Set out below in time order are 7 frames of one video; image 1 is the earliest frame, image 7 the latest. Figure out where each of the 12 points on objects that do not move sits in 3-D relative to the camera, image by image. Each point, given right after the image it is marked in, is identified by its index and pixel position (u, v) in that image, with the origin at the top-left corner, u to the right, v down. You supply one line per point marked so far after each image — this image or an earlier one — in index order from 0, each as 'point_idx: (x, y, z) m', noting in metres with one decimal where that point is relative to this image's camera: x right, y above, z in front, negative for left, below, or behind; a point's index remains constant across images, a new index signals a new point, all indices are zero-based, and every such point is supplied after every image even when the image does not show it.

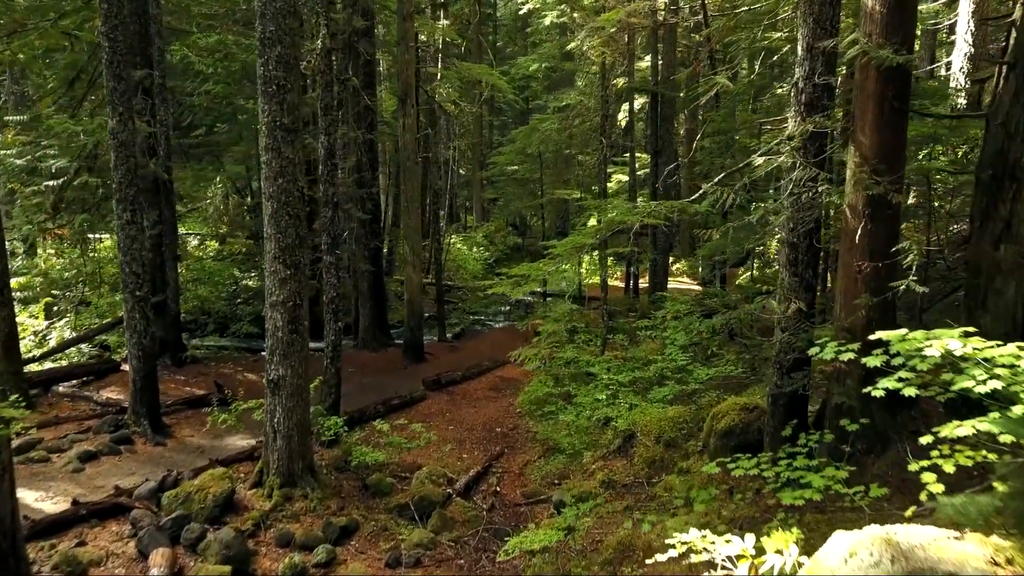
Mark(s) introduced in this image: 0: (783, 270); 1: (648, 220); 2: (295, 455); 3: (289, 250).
0: (+2.9, +0.2, +6.3) m
1: (+1.8, +0.9, +7.6) m
2: (-3.0, -2.3, +7.9) m
3: (-2.9, +0.5, +7.5) m
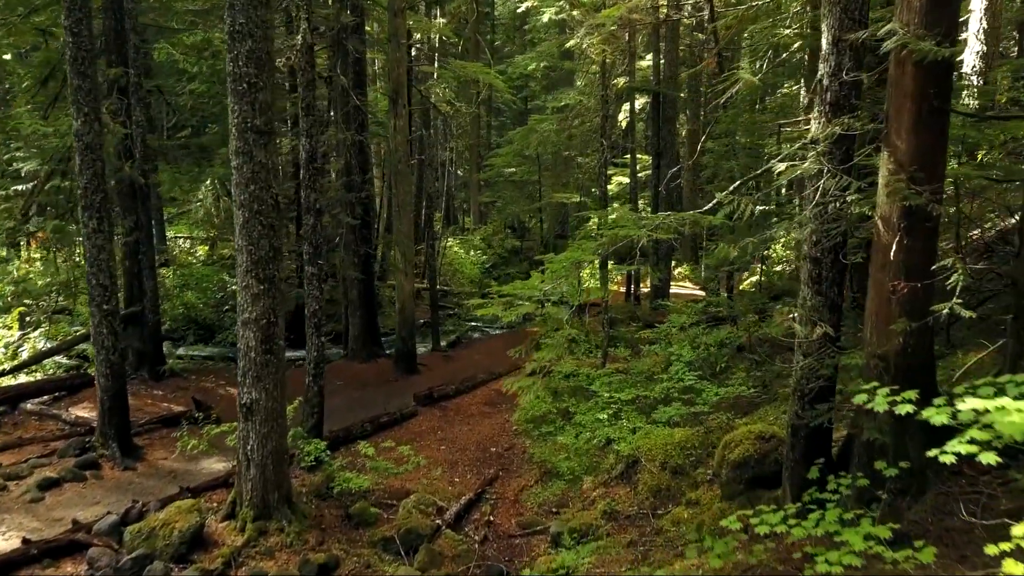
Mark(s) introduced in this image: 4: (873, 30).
0: (+2.8, 0.0, +5.6) m
1: (+1.7, +0.7, +6.9) m
2: (-3.0, -2.5, +7.3) m
3: (-3.0, +0.3, +6.8) m
4: (+3.2, +2.3, +5.1) m
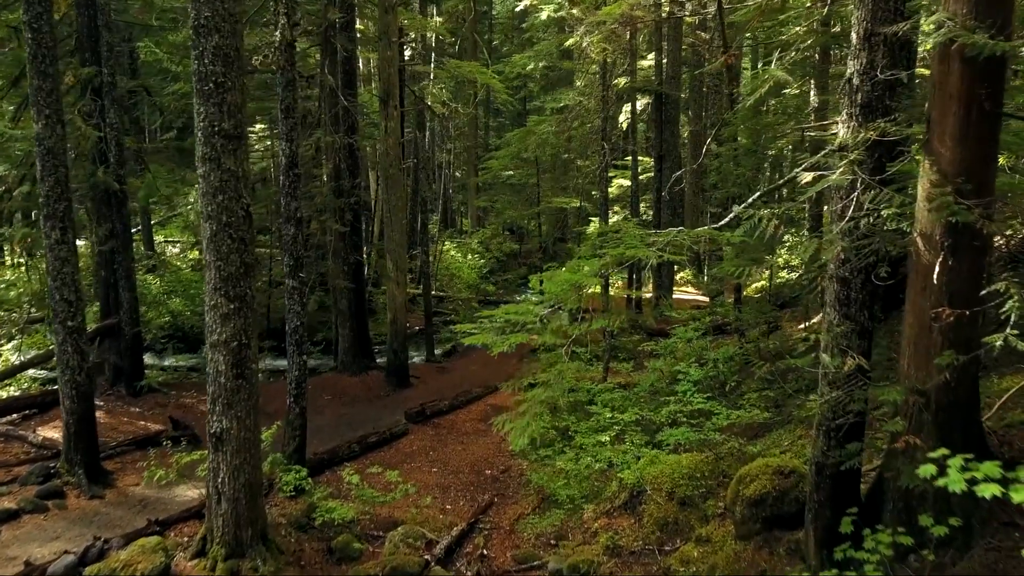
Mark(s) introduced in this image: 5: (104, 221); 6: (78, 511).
0: (+2.8, -0.2, +5.1) m
1: (+1.6, +0.5, +6.3) m
2: (-3.1, -2.7, +6.7) m
3: (-3.0, +0.1, +6.3) m
4: (+3.1, +2.1, +4.5) m
5: (-7.7, +1.3, +11.0) m
6: (-5.8, -3.0, +7.8) m
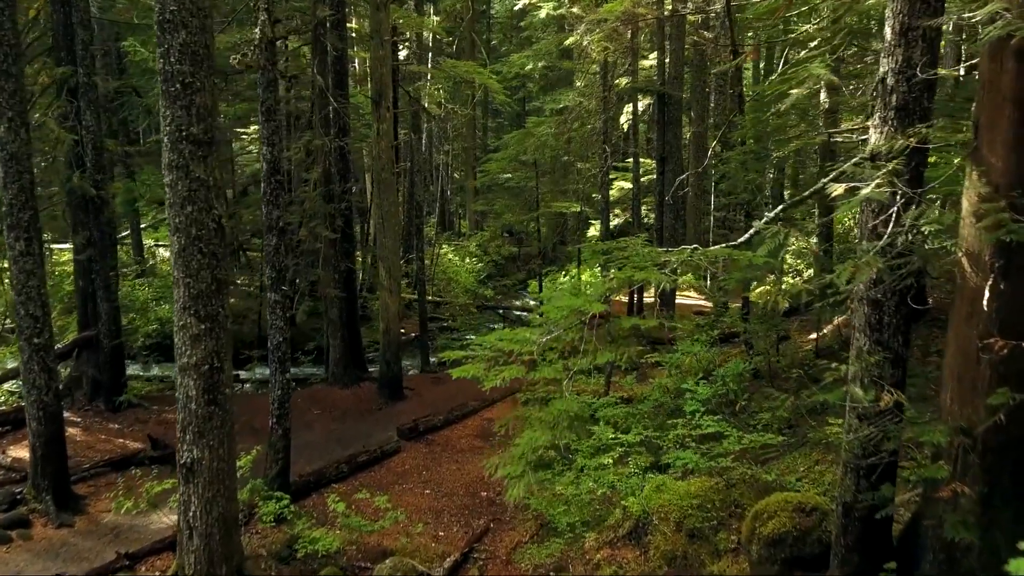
0: (+2.7, -0.4, +4.5) m
1: (+1.6, +0.3, +5.8) m
2: (-3.2, -2.9, +6.2) m
3: (-3.1, -0.1, +5.7) m
4: (+3.1, +1.9, +4.0) m
5: (-7.8, +1.1, +10.5) m
6: (-5.8, -3.2, +7.2) m
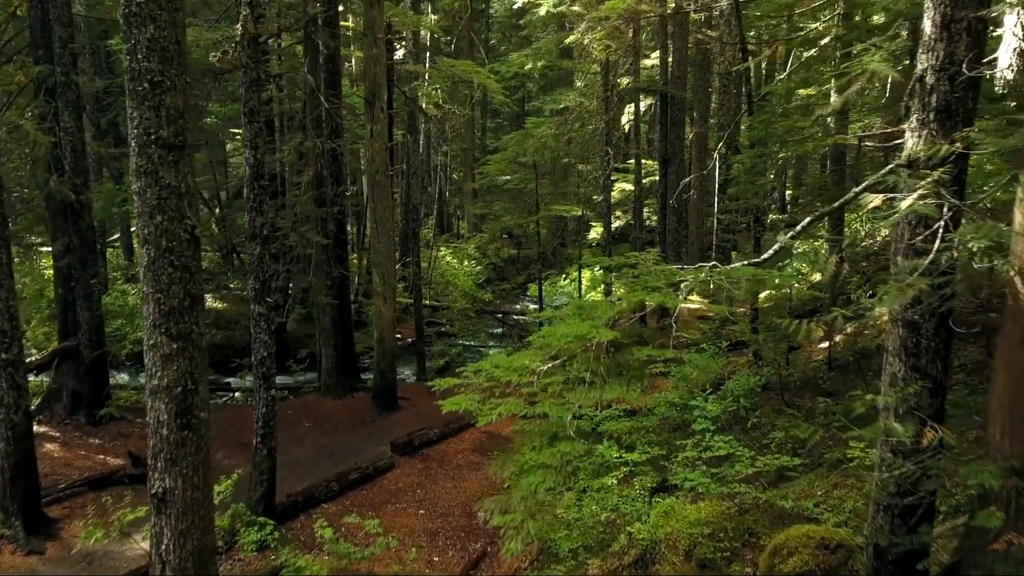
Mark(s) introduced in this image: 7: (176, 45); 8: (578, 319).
0: (+2.7, -0.6, +4.1) m
1: (+1.6, +0.2, +5.4) m
2: (-3.2, -3.0, +5.7) m
3: (-3.1, -0.2, +5.3) m
4: (+3.0, +1.7, +3.6) m
5: (-7.8, +0.9, +10.0) m
6: (-5.9, -3.3, +6.8) m
7: (-3.0, +2.1, +5.1) m
8: (+0.7, -0.3, +6.0) m
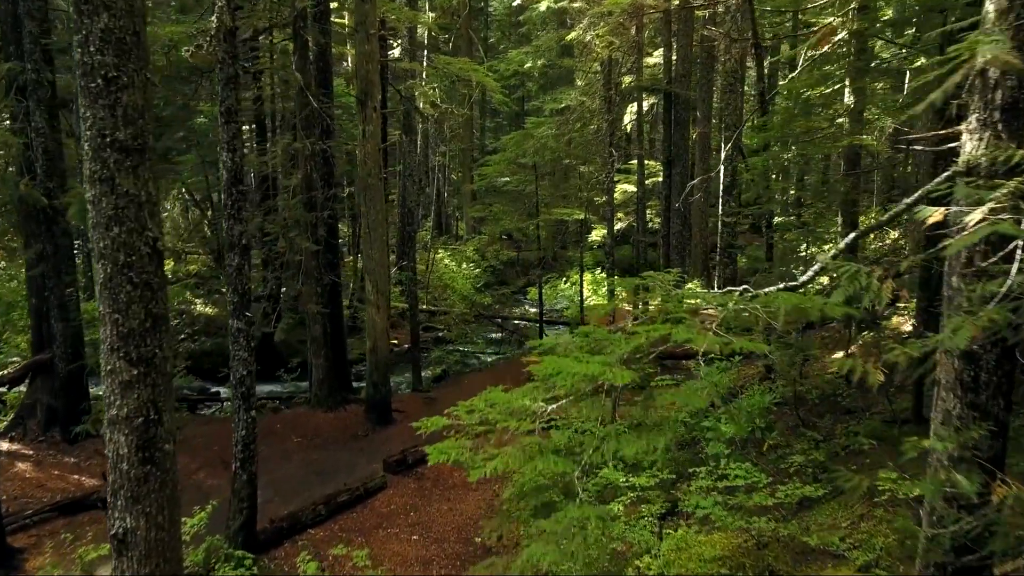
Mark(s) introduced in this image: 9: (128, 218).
0: (+2.7, -0.7, +3.6) m
1: (+1.6, 0.0, +4.9) m
2: (-3.2, -3.2, +5.2) m
3: (-3.1, -0.4, +4.8) m
4: (+3.0, +1.6, +3.0) m
5: (-7.8, +0.8, +9.5) m
6: (-5.9, -3.5, +6.3) m
7: (-3.0, +2.0, +4.6) m
8: (+0.7, -0.5, +5.5) m
9: (-3.1, +0.6, +4.7) m
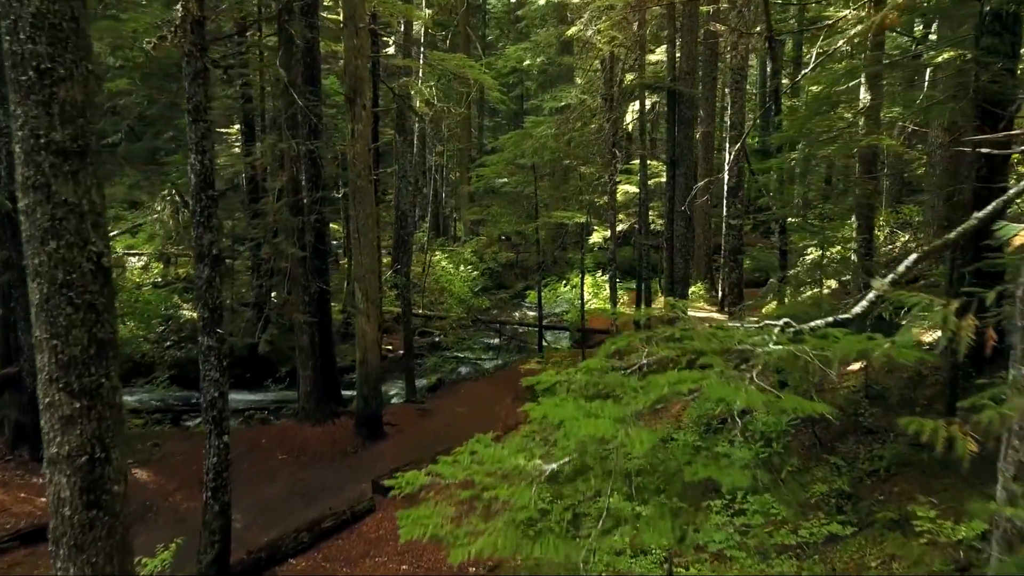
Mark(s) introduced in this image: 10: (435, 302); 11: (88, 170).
0: (+2.7, -0.9, +3.0) m
1: (+1.5, -0.2, +4.3) m
2: (-3.2, -3.3, +4.6) m
3: (-3.2, -0.6, +4.2) m
4: (+3.0, +1.4, +2.4) m
5: (-7.9, +0.6, +8.9) m
6: (-5.9, -3.6, +5.7) m
7: (-3.0, +1.8, +4.0) m
8: (+0.6, -0.6, +4.9) m
9: (-3.1, +0.4, +4.1) m
10: (-2.6, -0.5, +19.8) m
11: (-3.0, +0.8, +4.2) m
